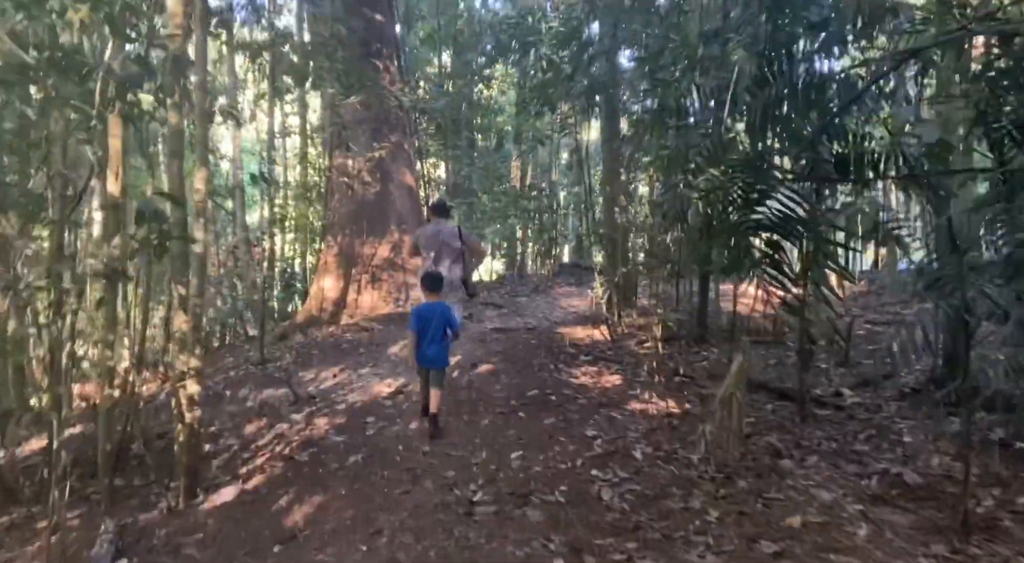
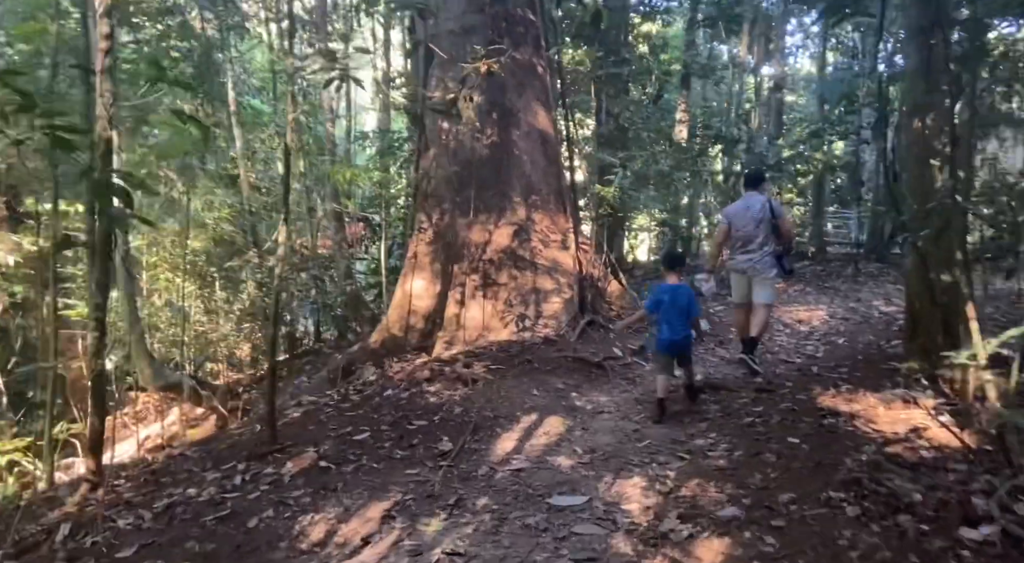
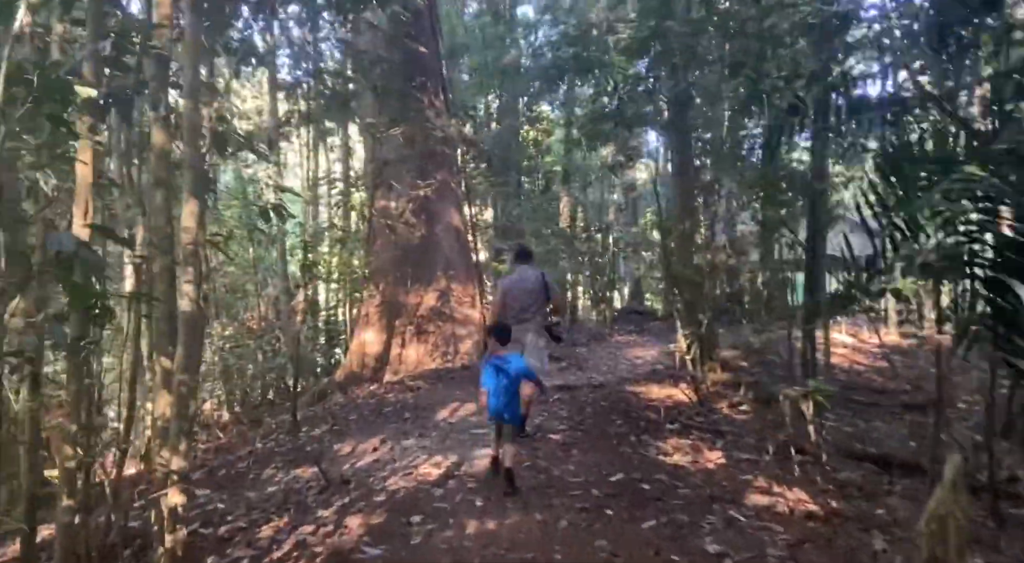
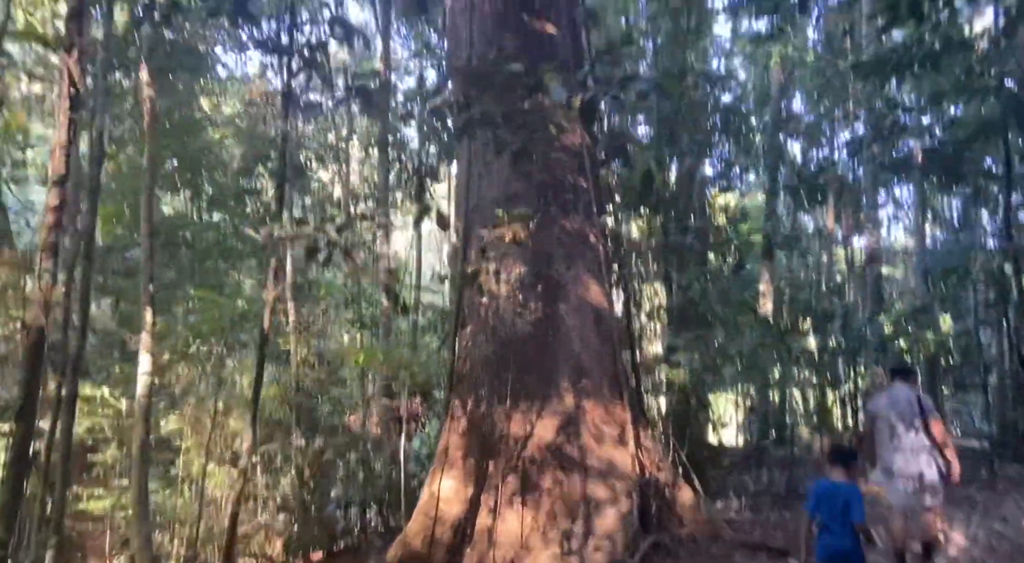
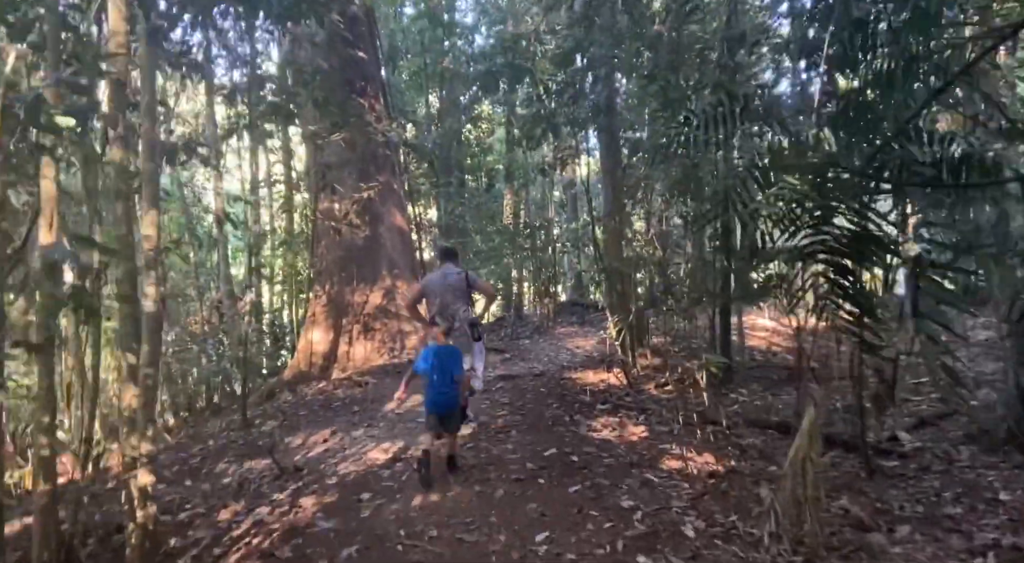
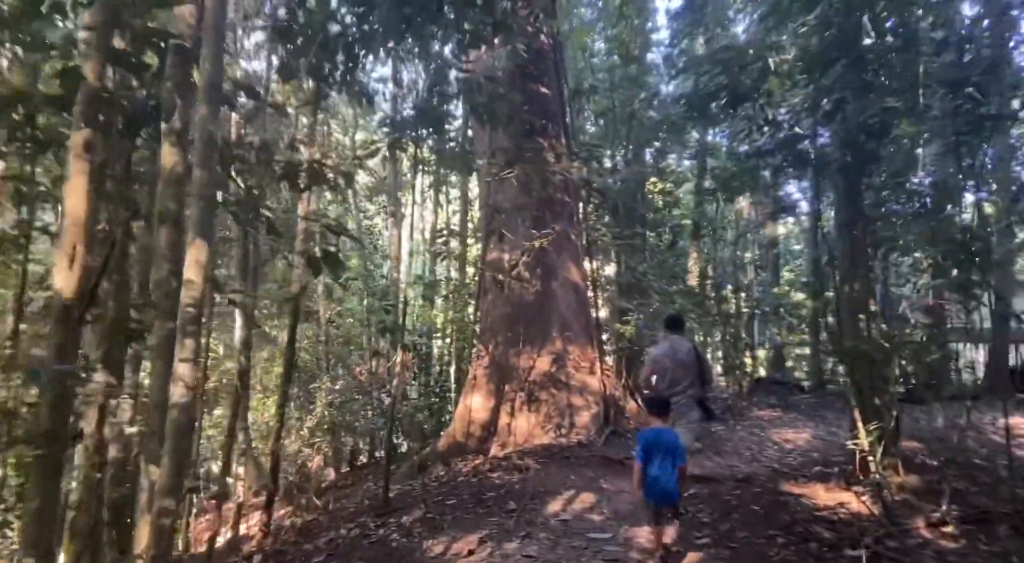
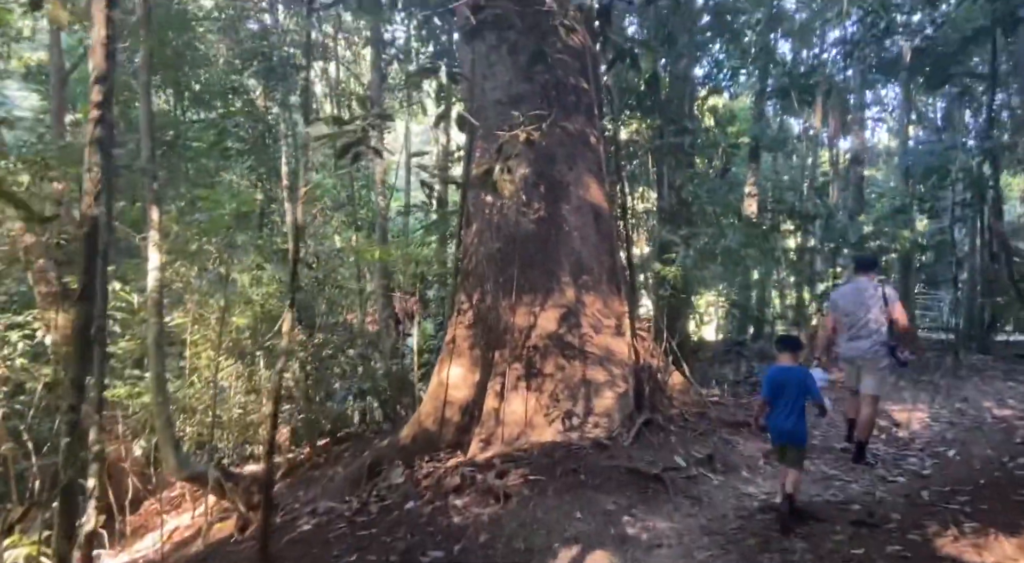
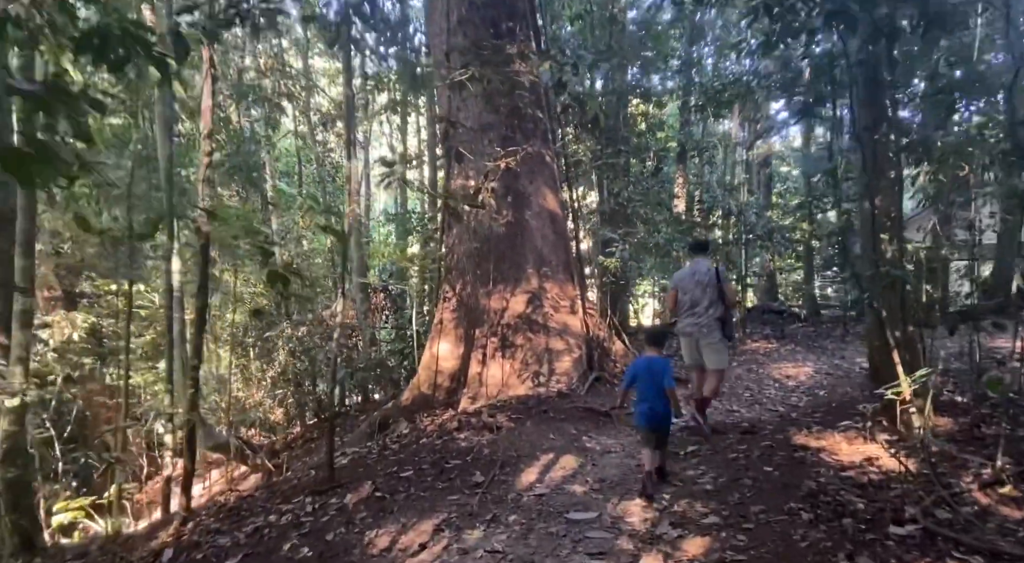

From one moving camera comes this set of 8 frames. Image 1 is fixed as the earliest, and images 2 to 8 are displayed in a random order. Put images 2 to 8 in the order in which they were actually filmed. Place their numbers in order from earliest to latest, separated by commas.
5, 3, 6, 8, 2, 7, 4
